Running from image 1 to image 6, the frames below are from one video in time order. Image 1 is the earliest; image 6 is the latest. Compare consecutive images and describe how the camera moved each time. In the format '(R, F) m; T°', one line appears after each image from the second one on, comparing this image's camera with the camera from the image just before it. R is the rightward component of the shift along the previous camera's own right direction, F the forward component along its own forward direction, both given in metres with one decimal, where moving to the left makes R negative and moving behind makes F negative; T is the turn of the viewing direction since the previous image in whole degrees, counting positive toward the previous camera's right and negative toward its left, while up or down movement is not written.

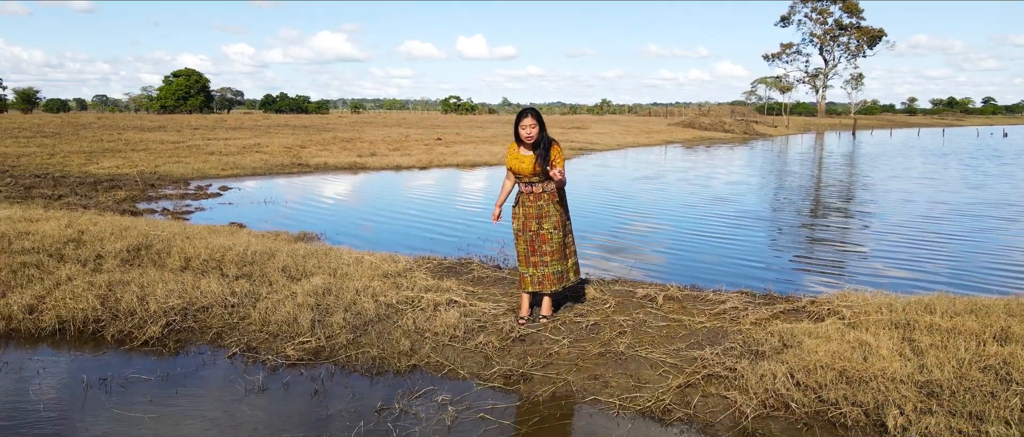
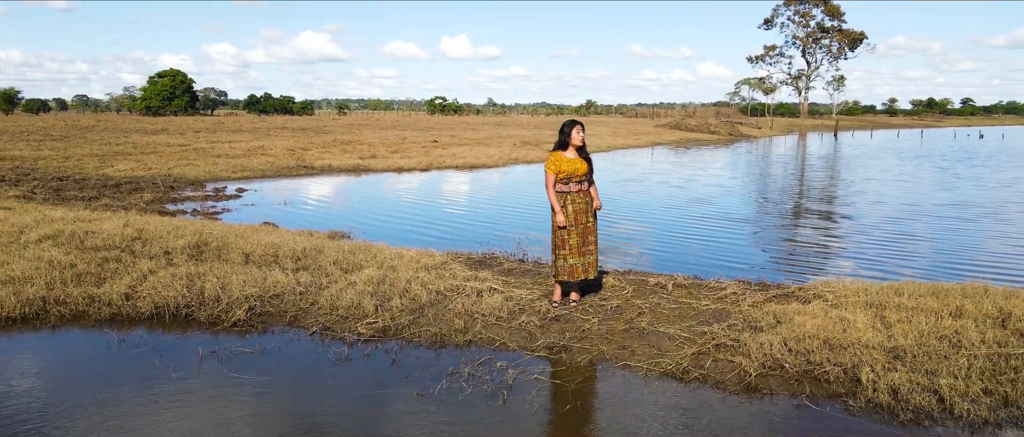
(-0.3, -0.8) m; +1°
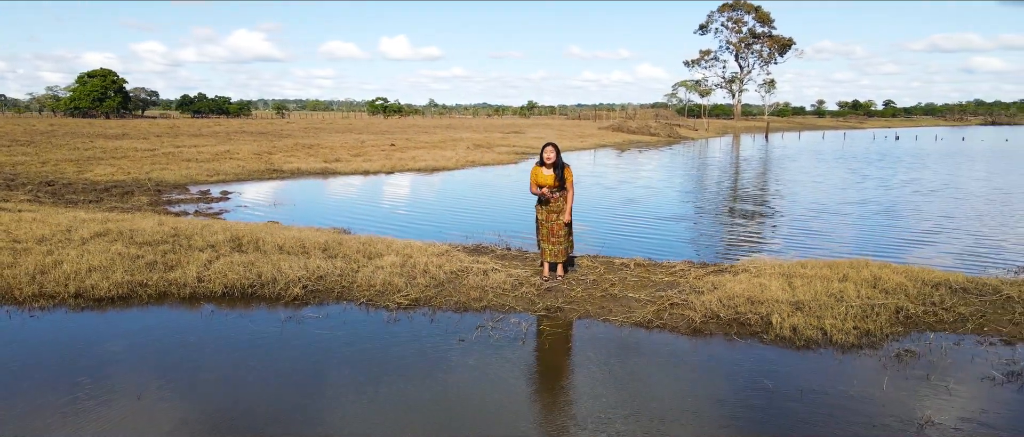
(-0.5, -1.4) m; +5°
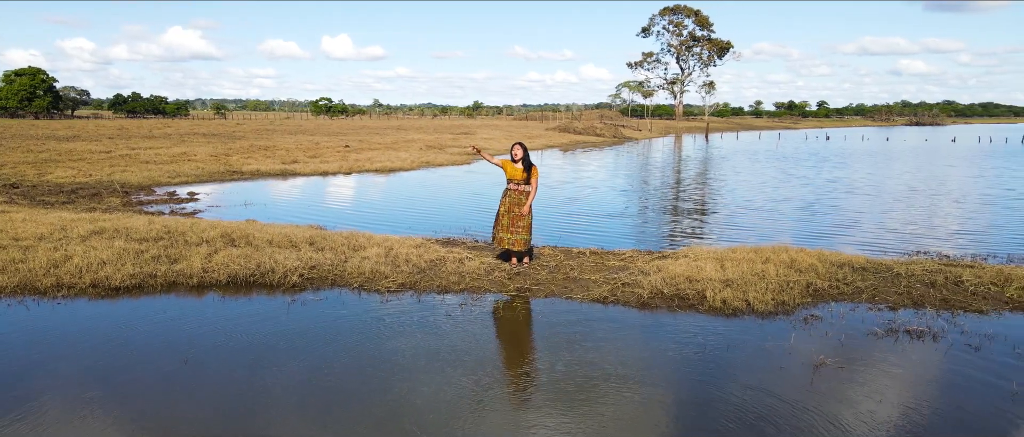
(-0.3, -0.9) m; +4°
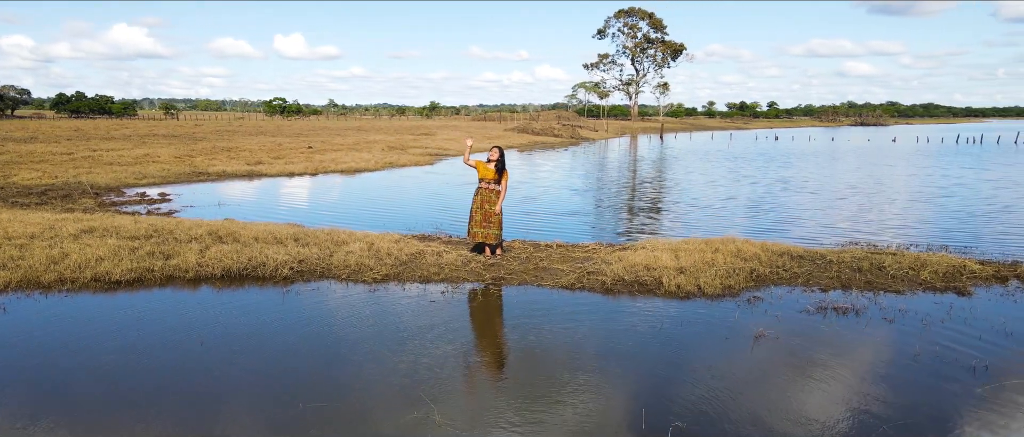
(-0.2, -0.7) m; +3°
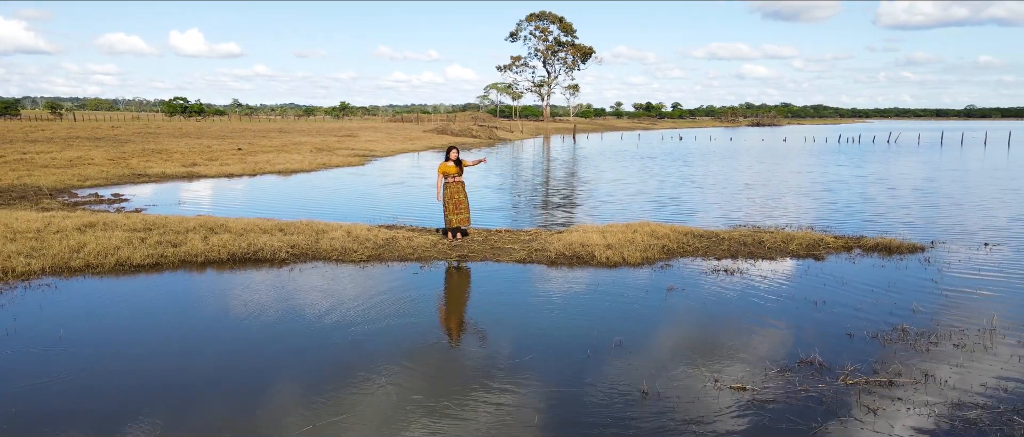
(-0.6, -1.7) m; +7°
